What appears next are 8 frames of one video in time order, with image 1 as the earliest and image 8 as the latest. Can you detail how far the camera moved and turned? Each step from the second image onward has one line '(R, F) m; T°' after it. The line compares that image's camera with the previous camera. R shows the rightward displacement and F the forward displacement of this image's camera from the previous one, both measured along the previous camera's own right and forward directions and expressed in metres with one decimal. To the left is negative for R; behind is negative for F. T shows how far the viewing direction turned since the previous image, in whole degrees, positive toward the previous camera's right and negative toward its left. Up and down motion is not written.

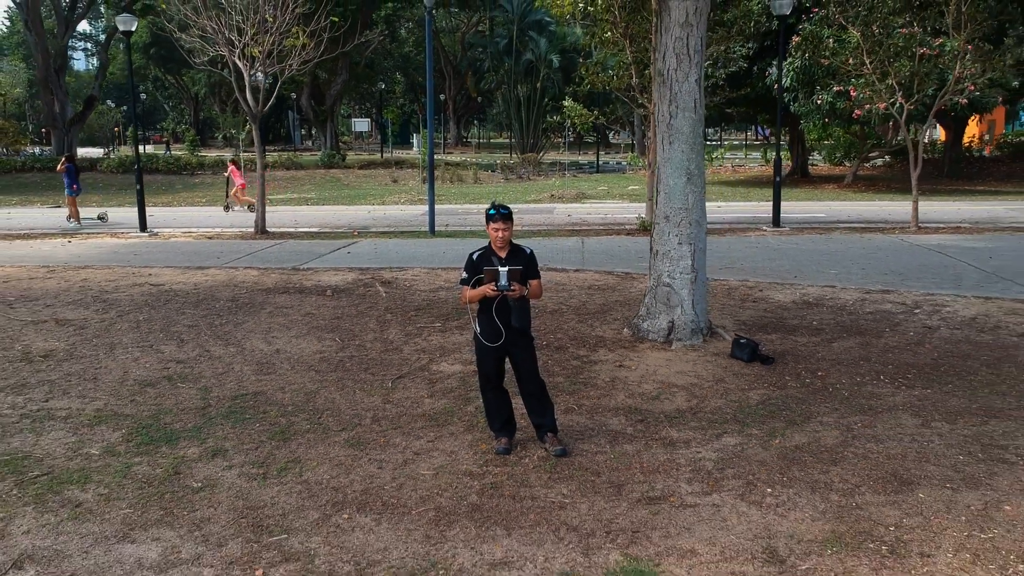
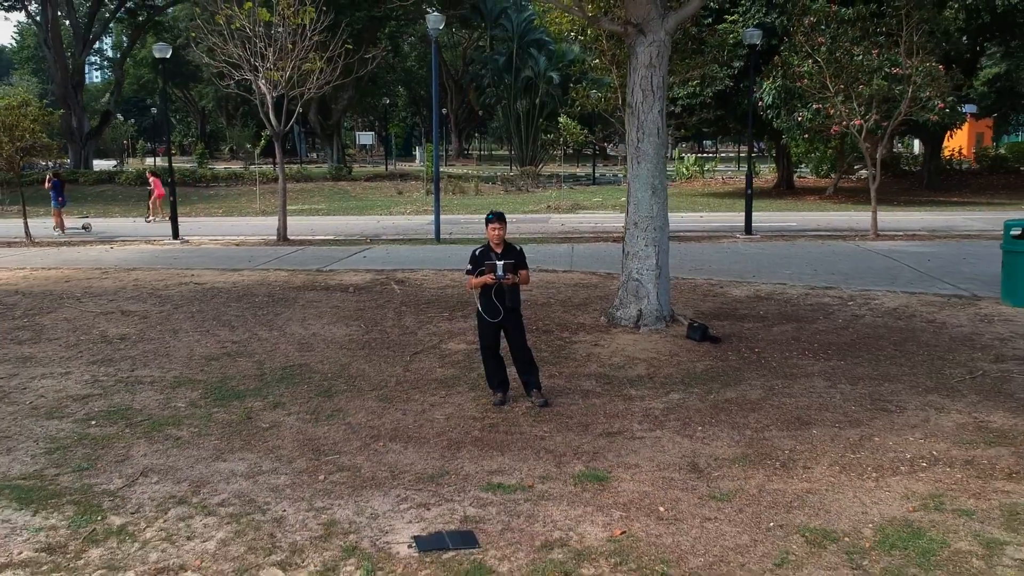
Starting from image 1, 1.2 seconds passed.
(0.0, -1.1) m; 0°
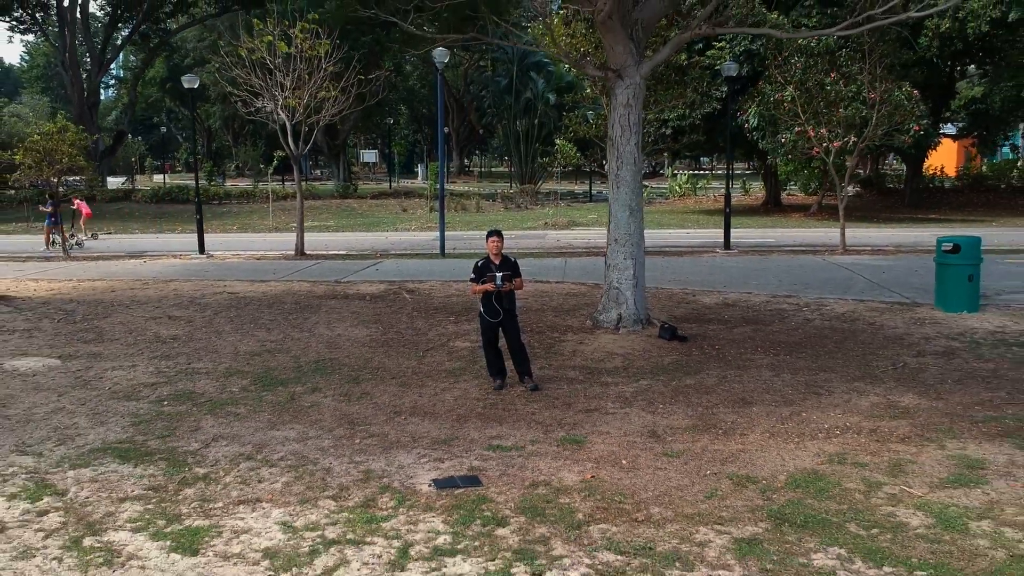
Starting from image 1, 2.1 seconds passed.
(0.0, -1.0) m; 0°
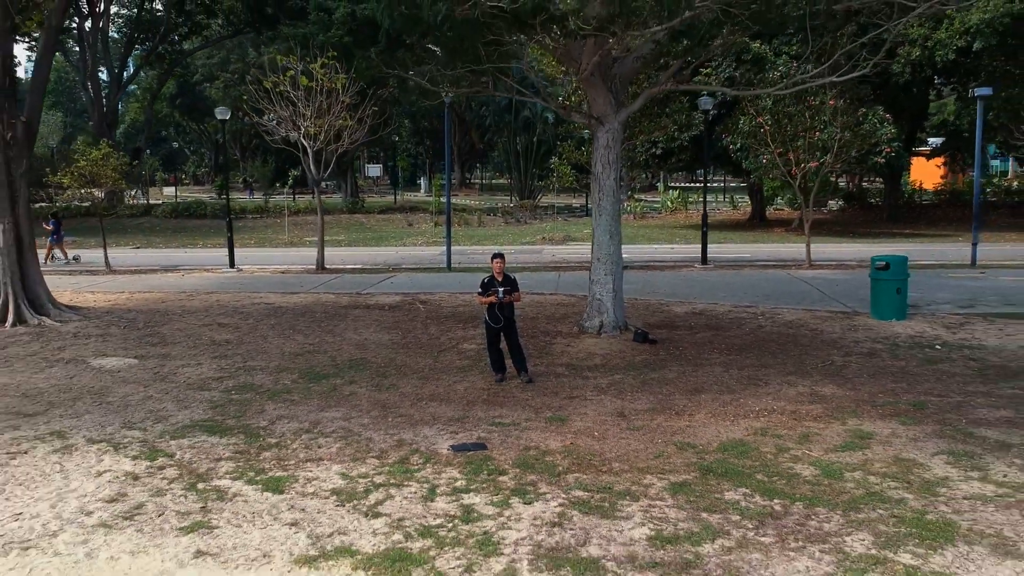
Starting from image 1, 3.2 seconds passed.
(0.0, -1.4) m; 0°
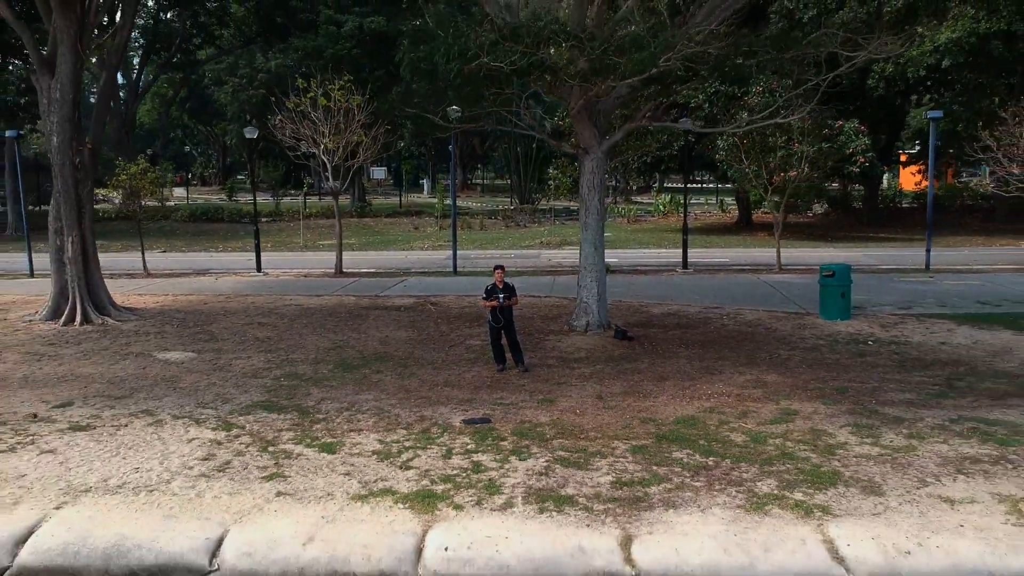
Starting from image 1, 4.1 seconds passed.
(0.0, -1.5) m; 0°
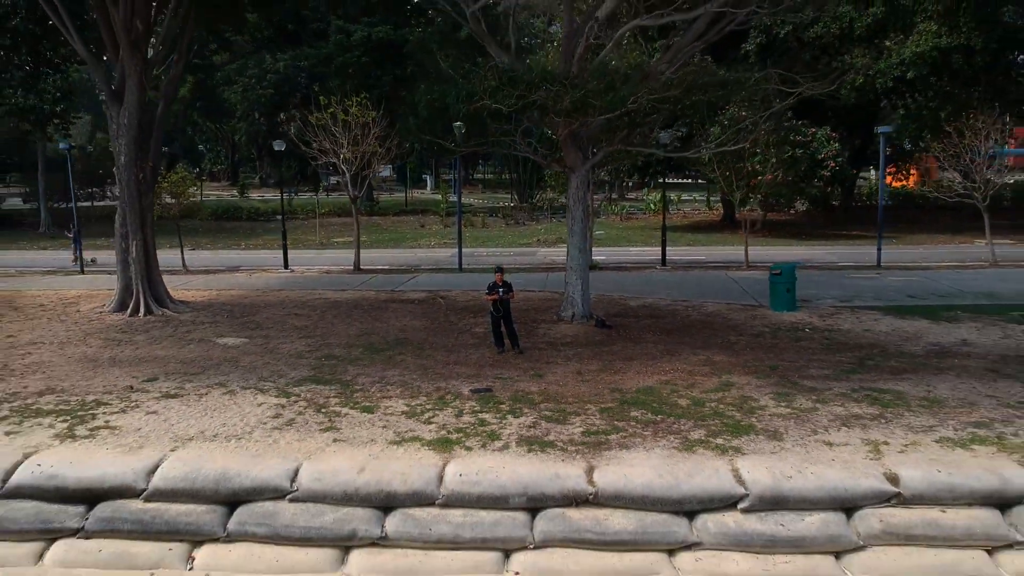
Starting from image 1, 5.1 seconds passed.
(0.0, -2.0) m; 0°
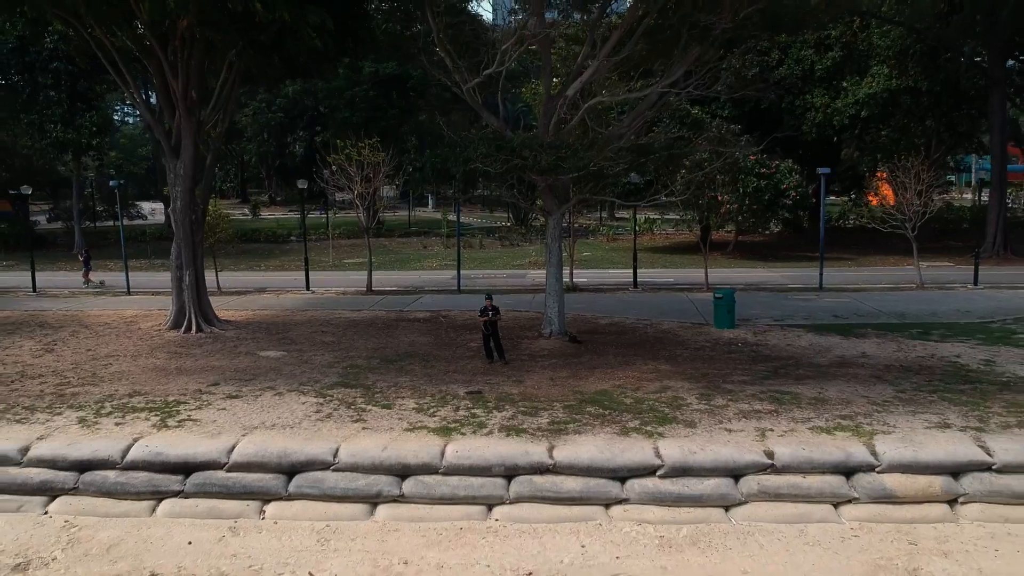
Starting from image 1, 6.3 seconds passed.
(+0.2, -2.7) m; 0°
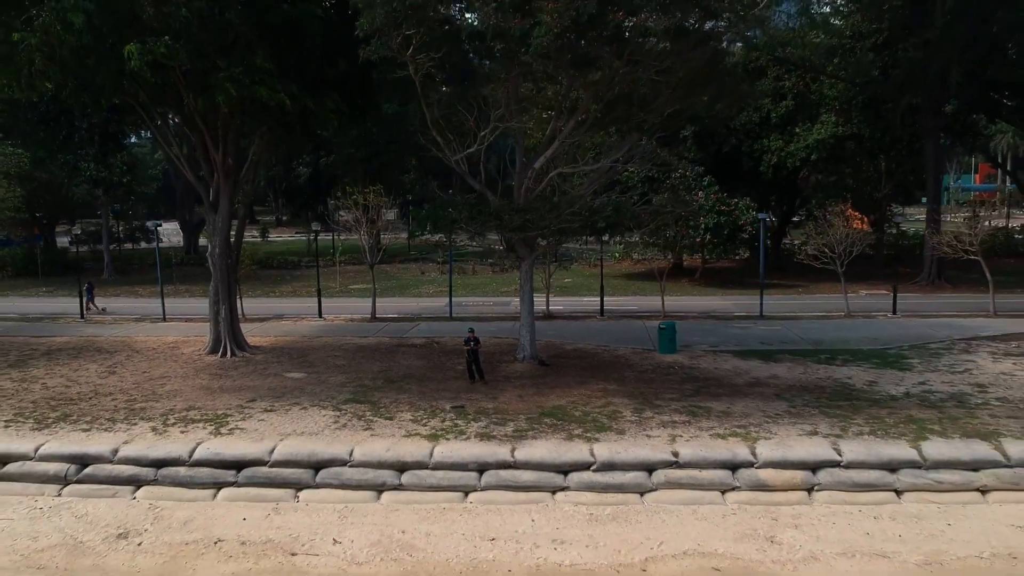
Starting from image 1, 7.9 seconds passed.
(+0.4, -3.3) m; 0°
